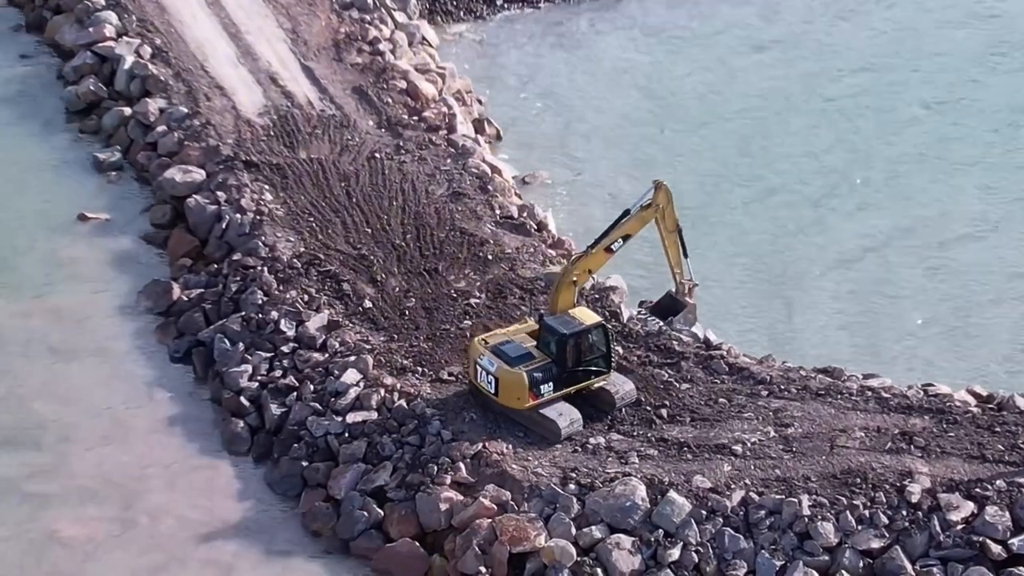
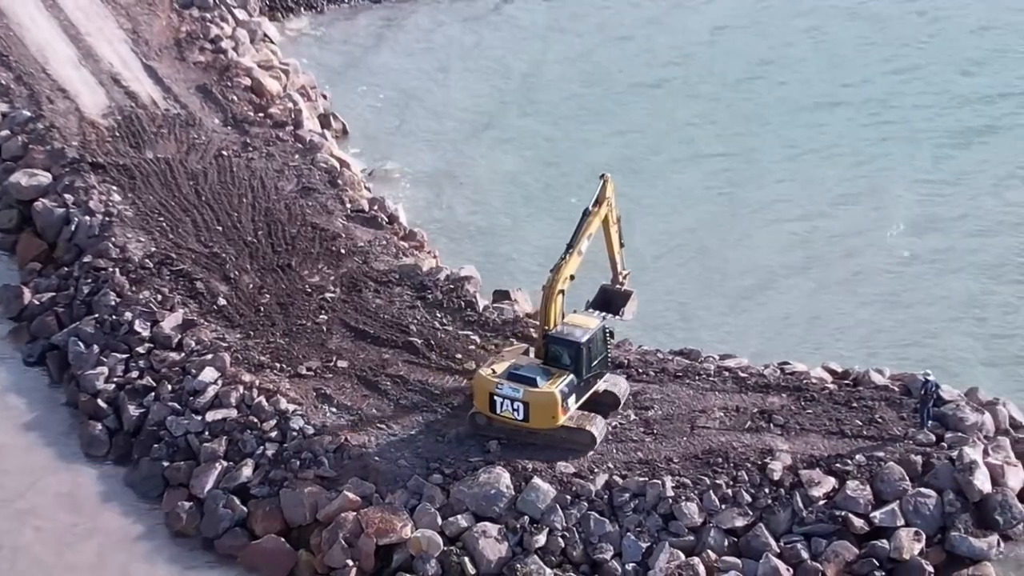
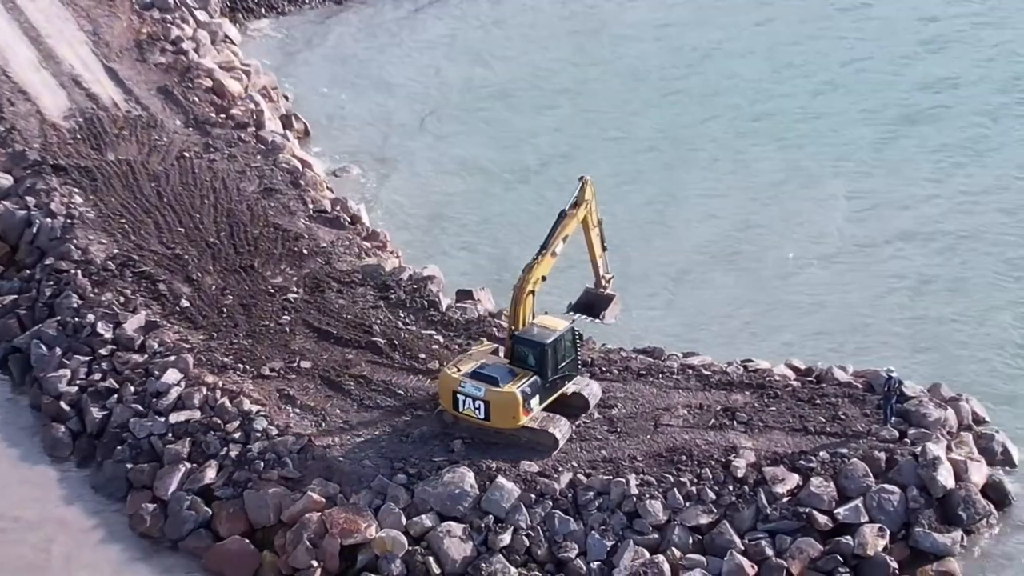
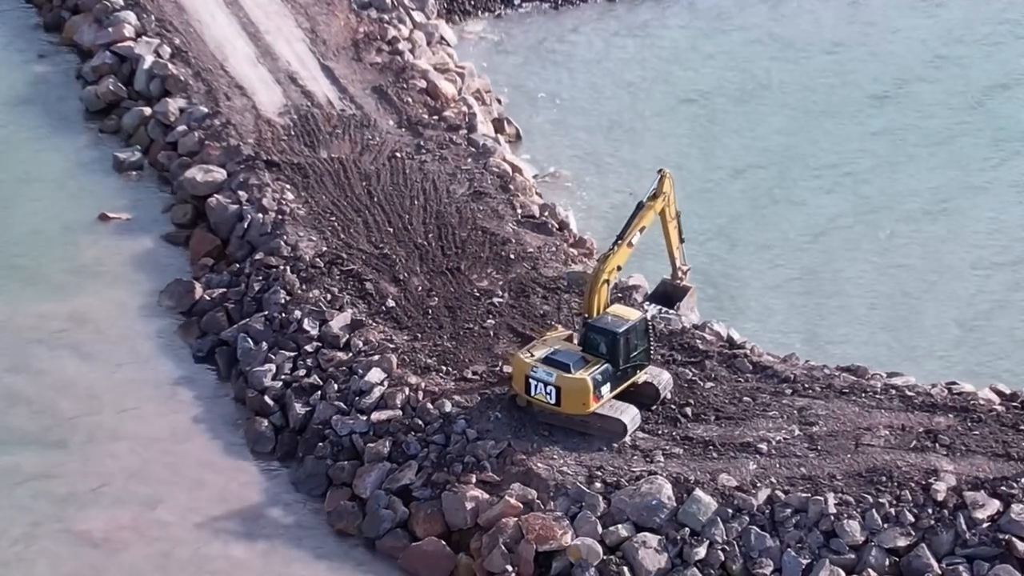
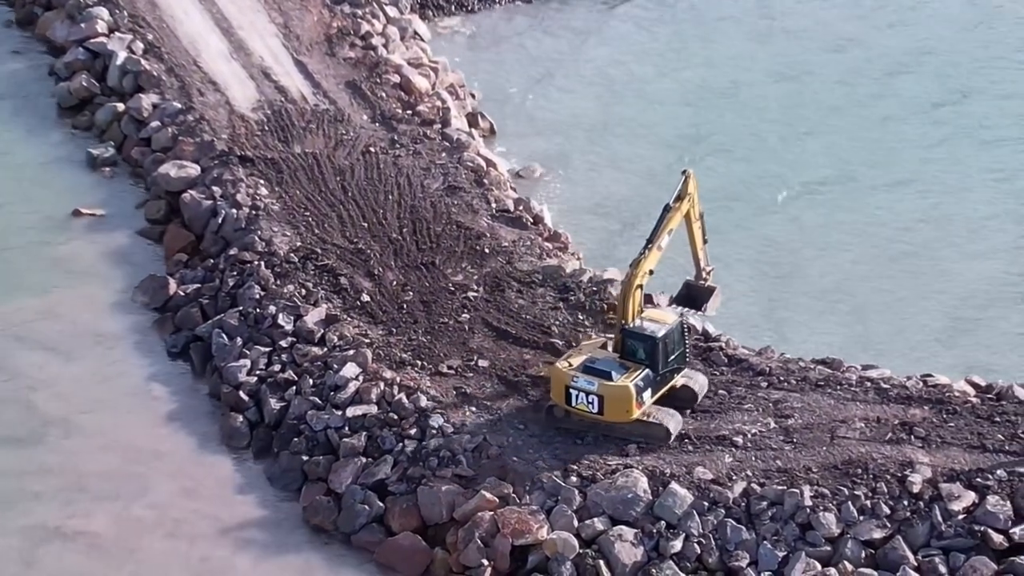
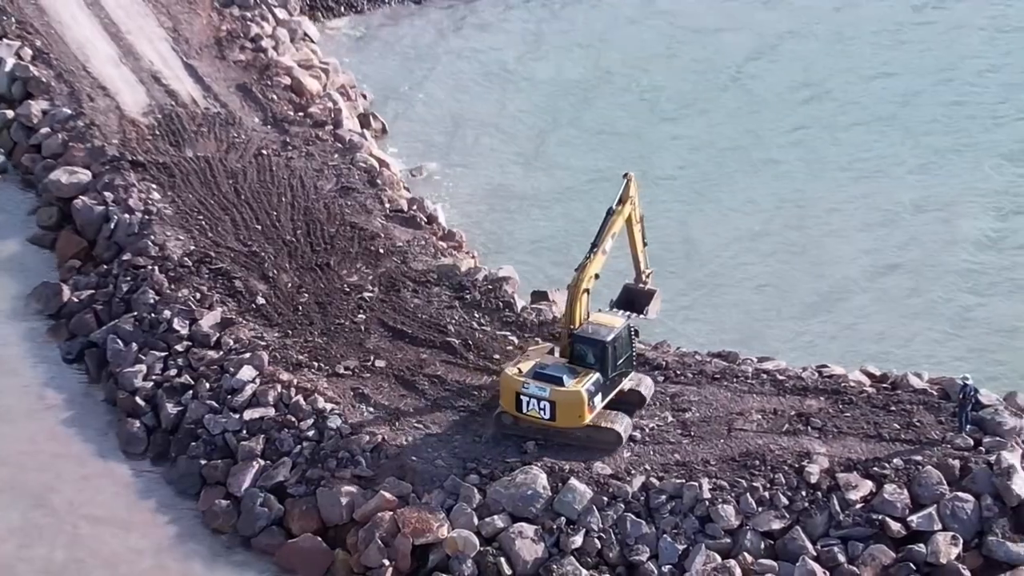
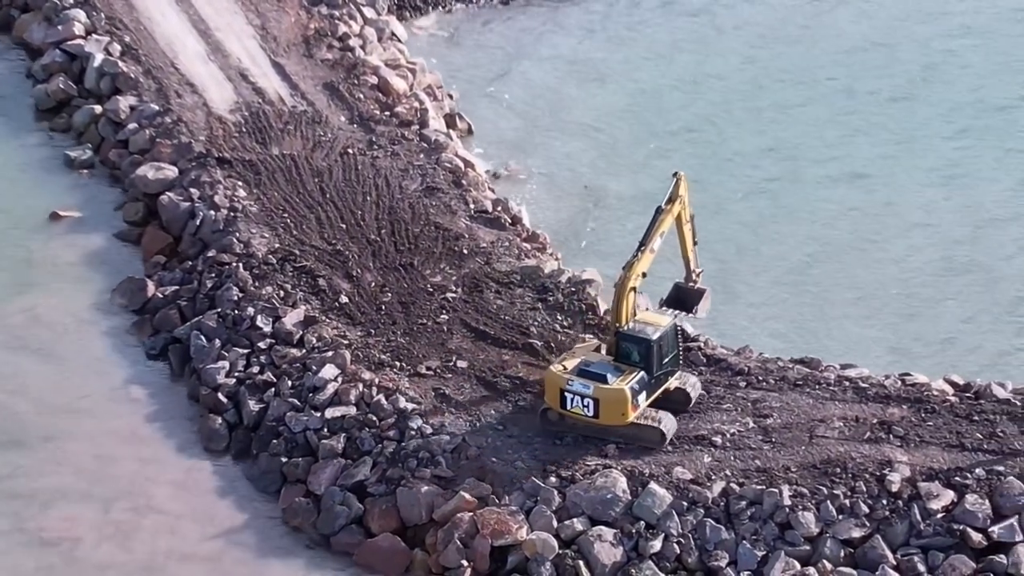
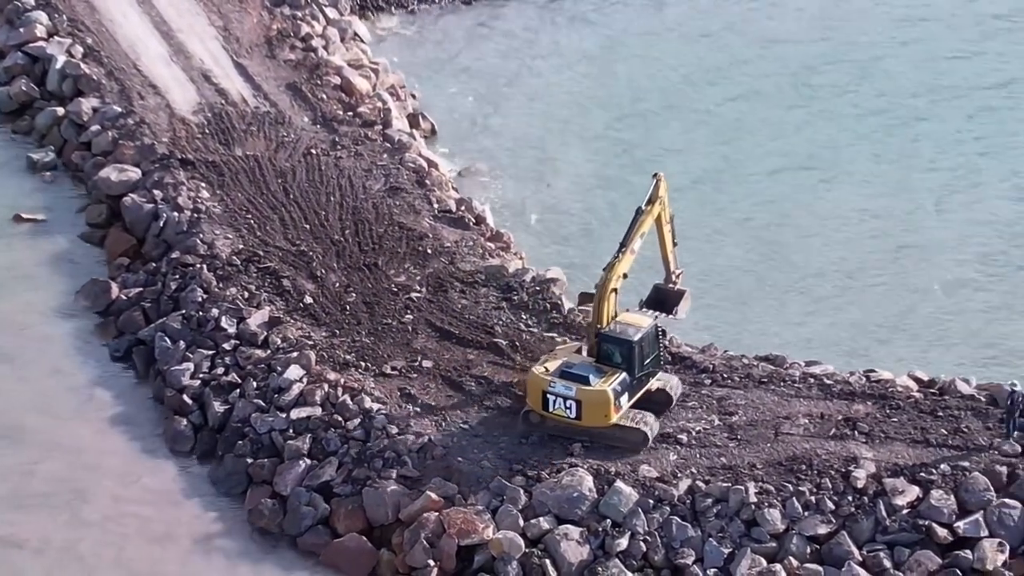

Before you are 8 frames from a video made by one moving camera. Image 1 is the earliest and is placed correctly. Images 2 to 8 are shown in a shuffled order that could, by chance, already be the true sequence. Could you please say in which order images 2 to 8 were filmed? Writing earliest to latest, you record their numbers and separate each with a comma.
4, 5, 7, 8, 6, 2, 3
